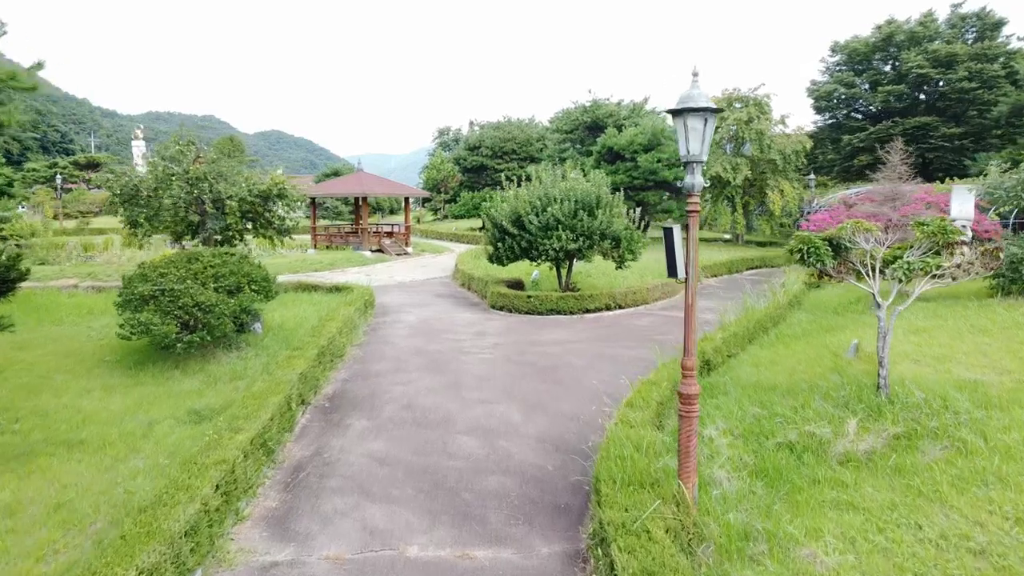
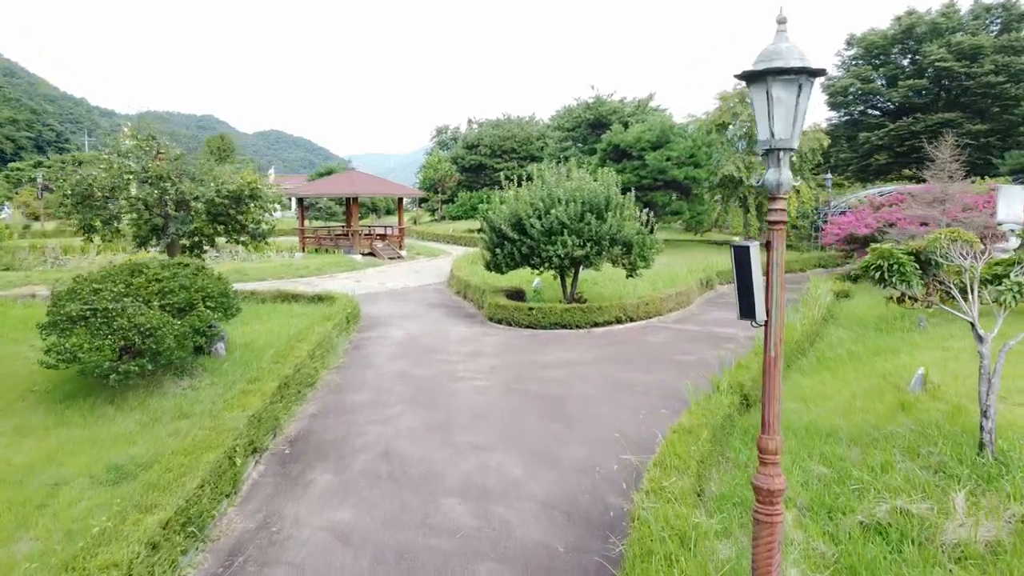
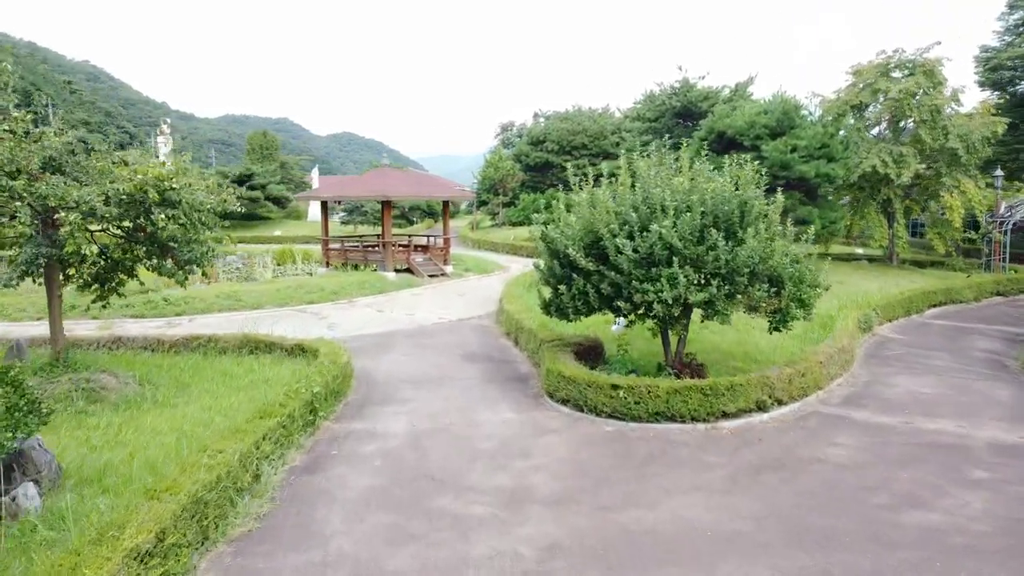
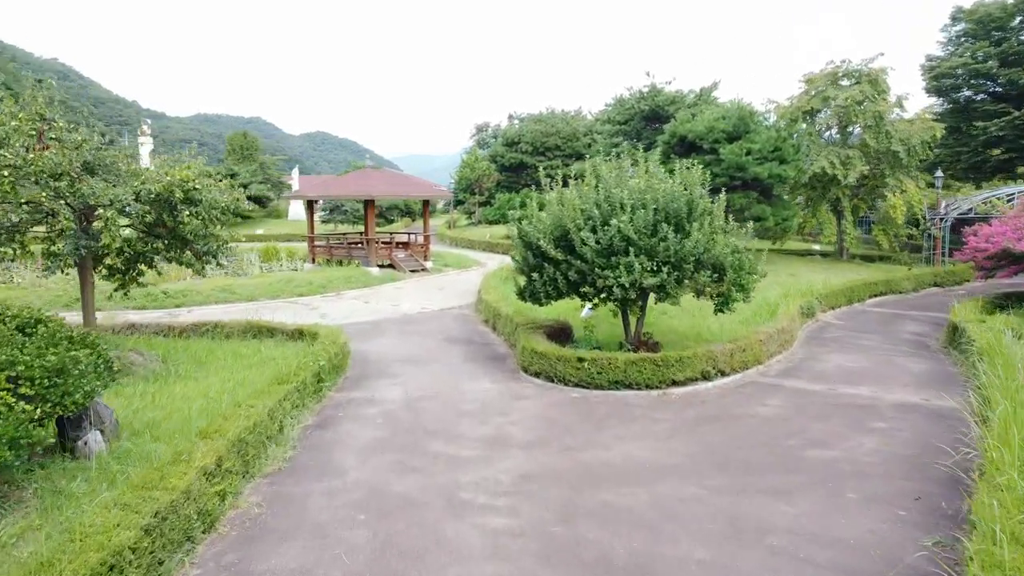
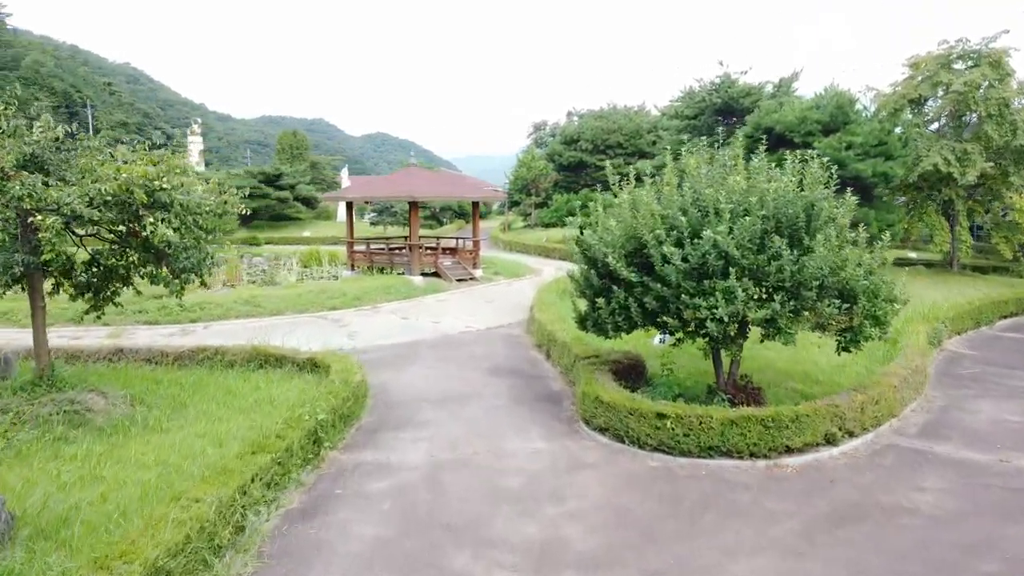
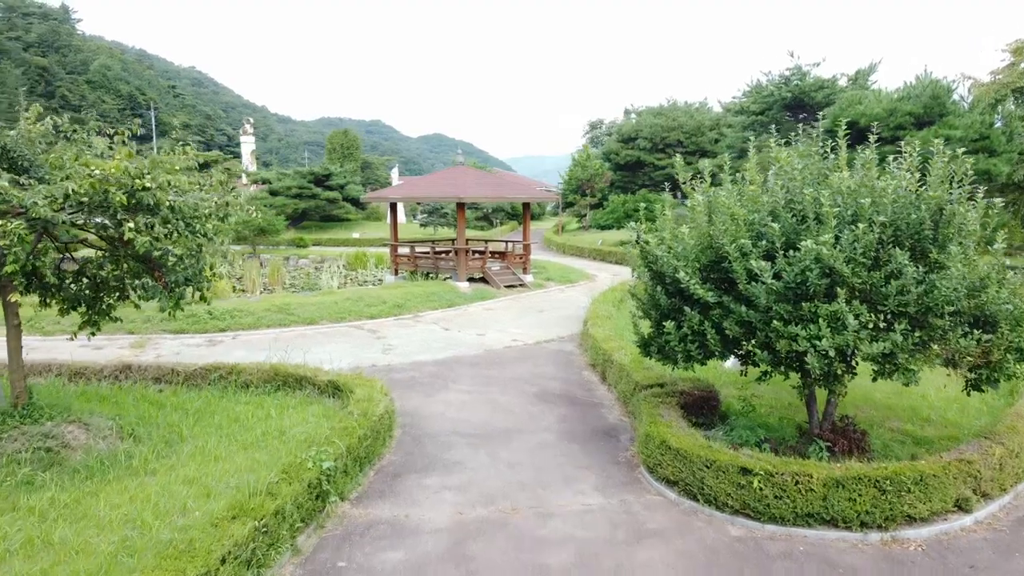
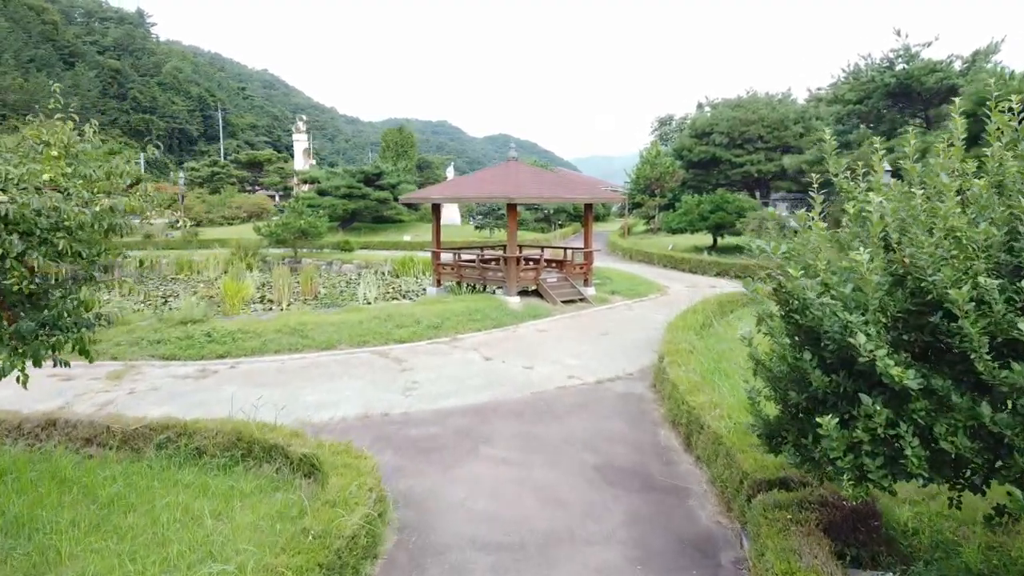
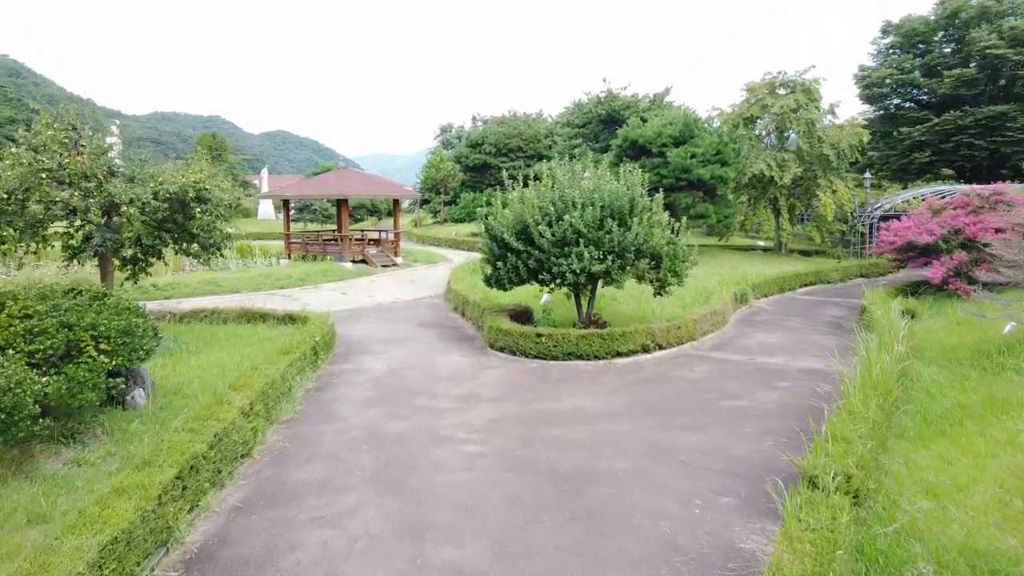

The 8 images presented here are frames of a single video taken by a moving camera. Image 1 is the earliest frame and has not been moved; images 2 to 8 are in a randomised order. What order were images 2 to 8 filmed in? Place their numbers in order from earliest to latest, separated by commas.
2, 8, 4, 3, 5, 6, 7
